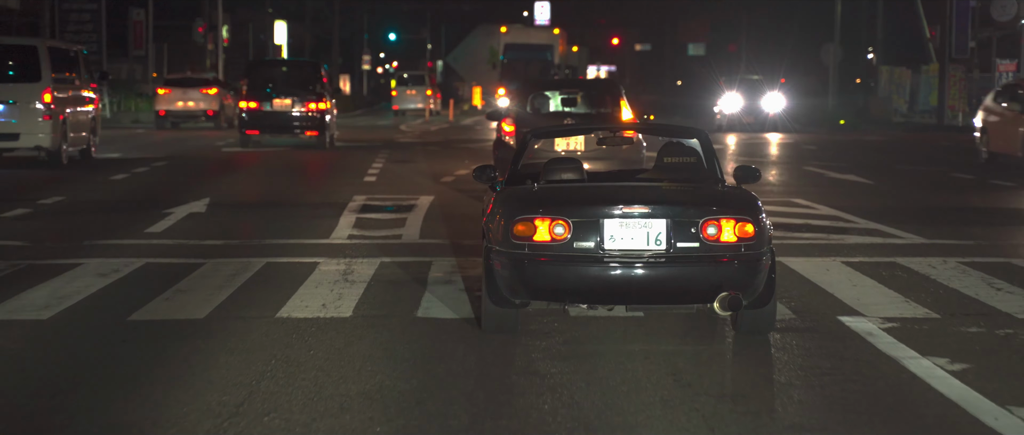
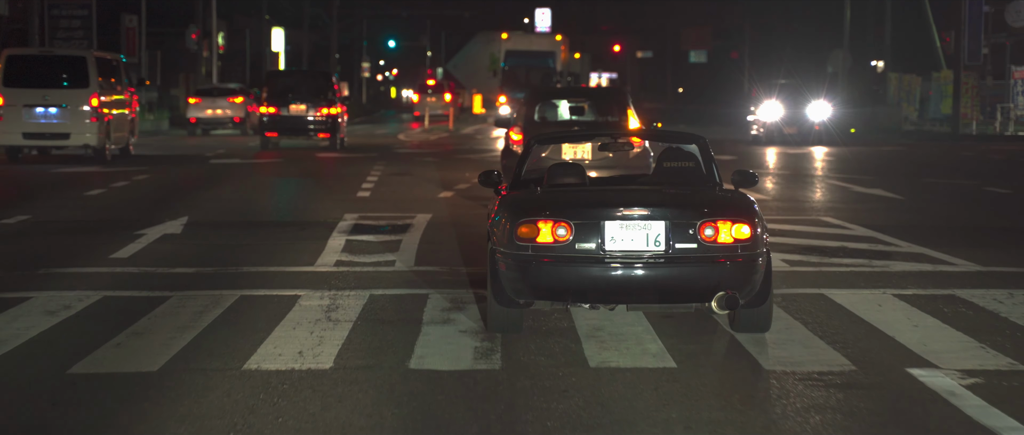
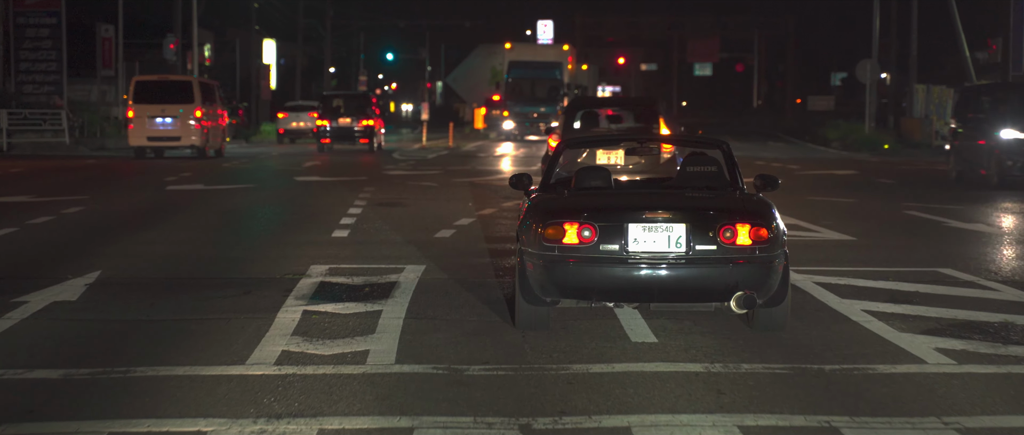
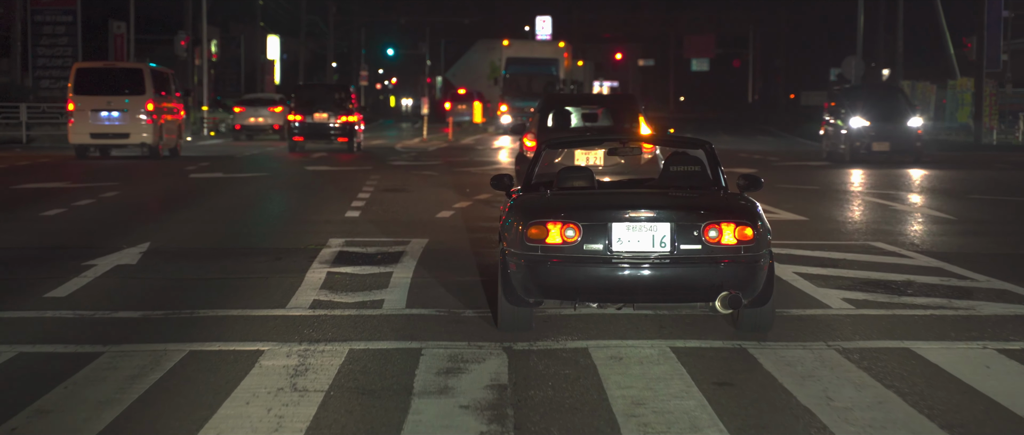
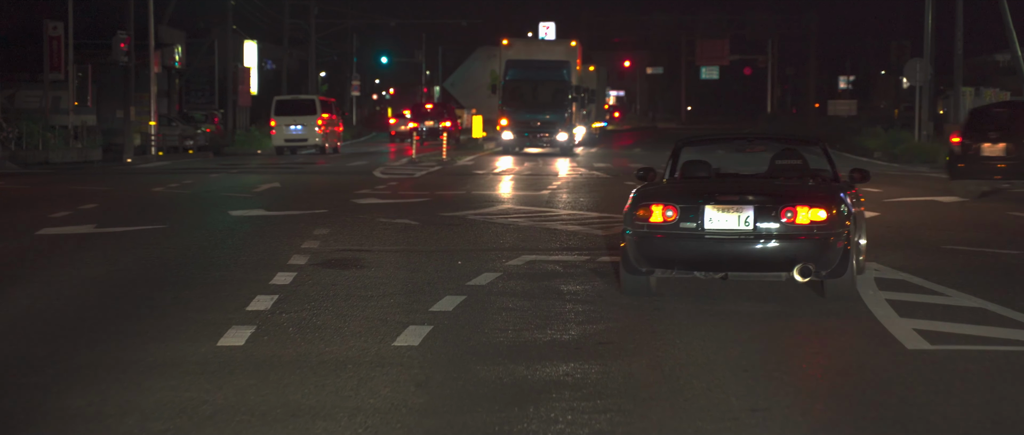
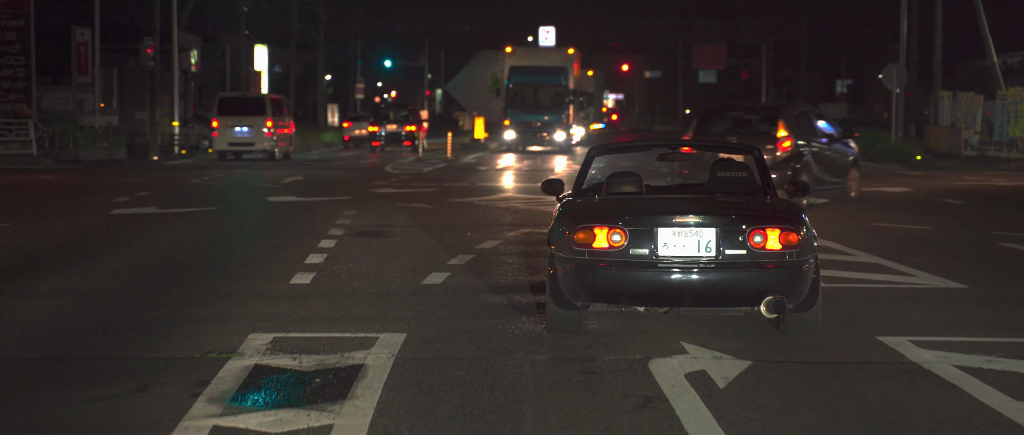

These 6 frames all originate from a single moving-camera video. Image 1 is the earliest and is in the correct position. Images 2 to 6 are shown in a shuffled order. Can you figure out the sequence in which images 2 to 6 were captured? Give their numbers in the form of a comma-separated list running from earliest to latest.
2, 4, 3, 6, 5
